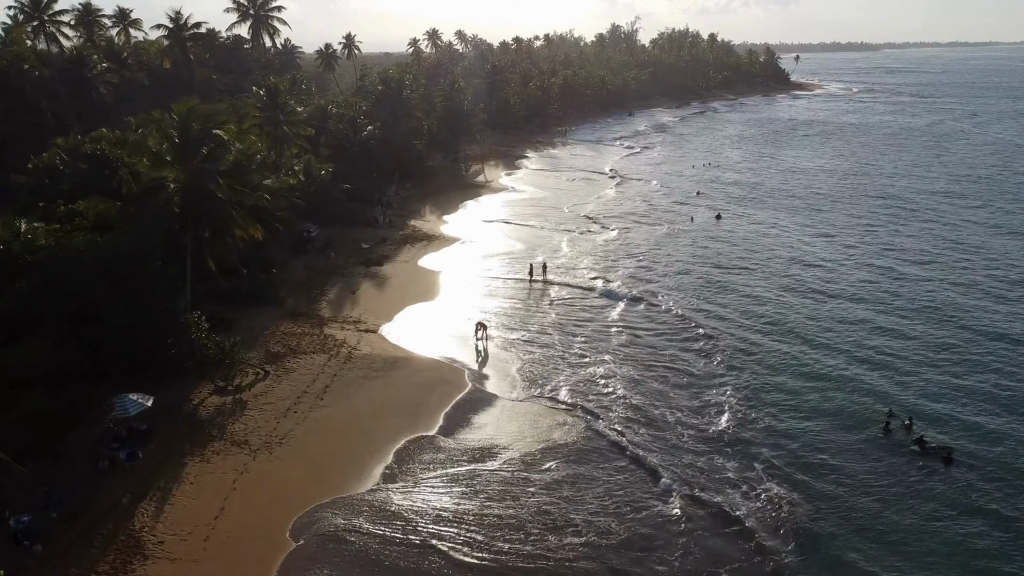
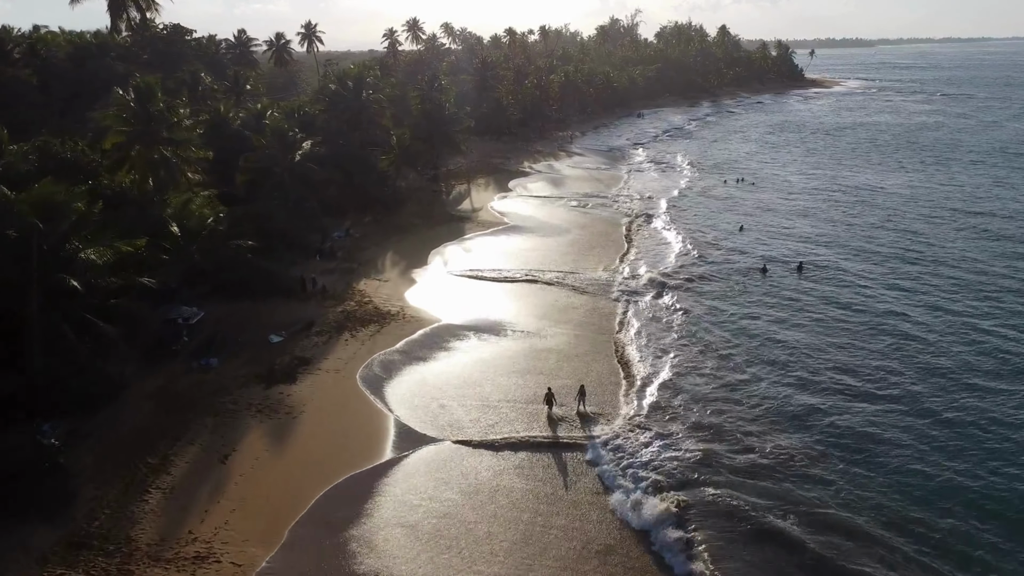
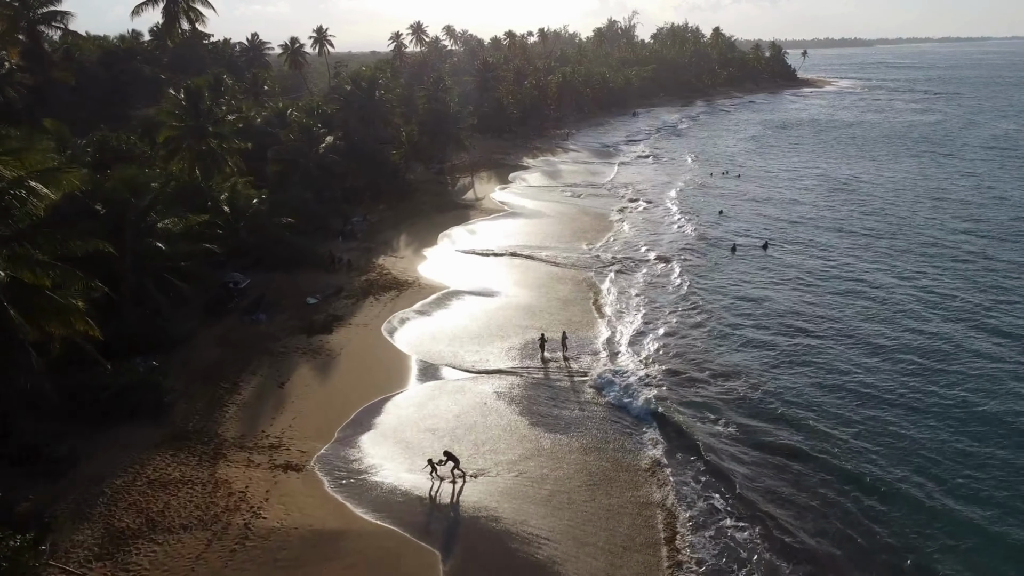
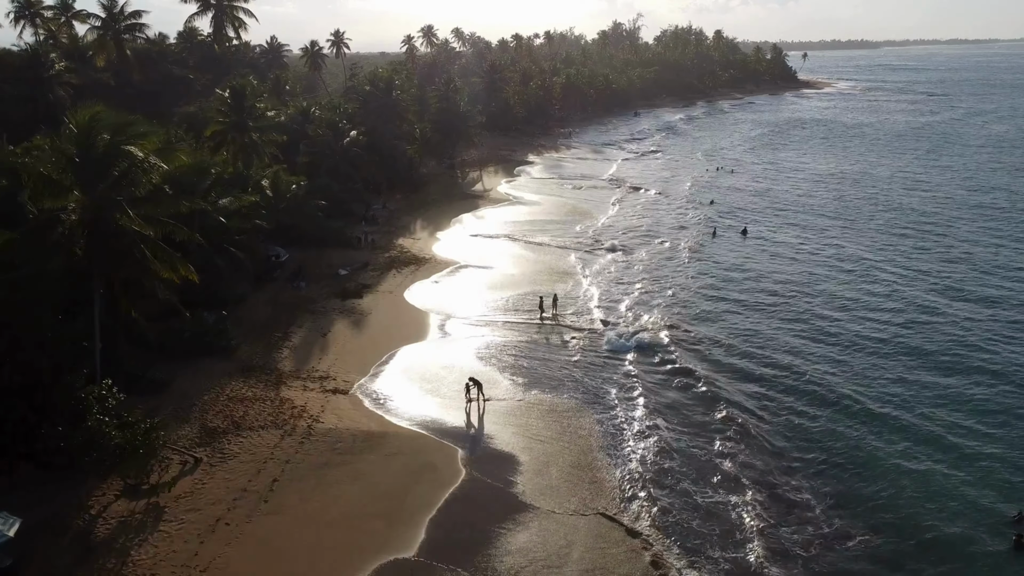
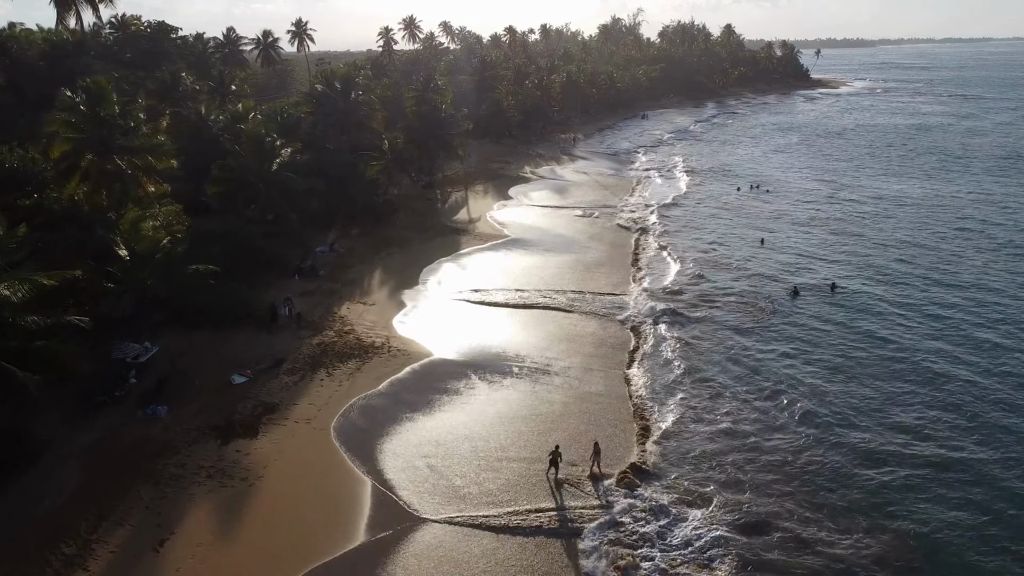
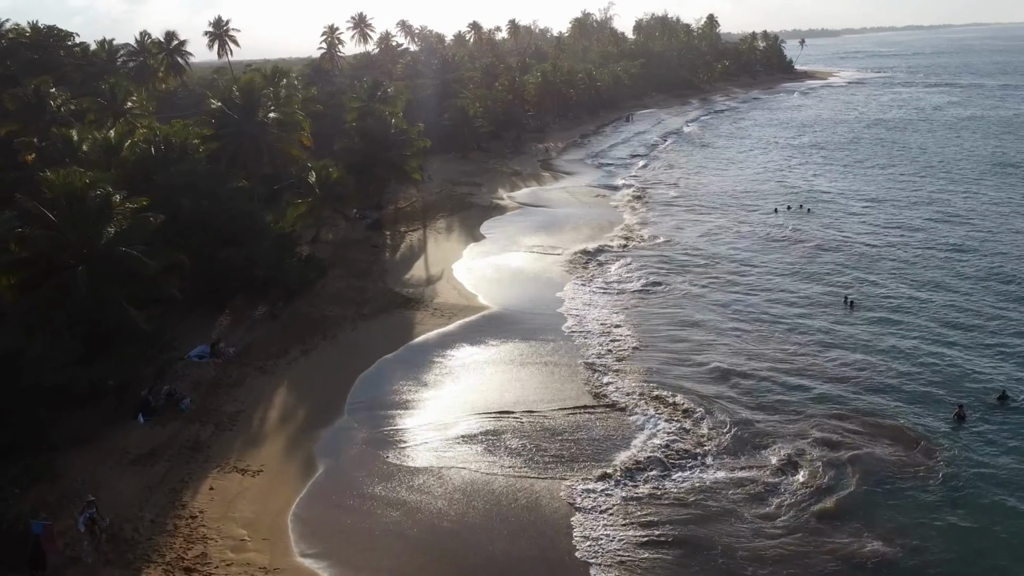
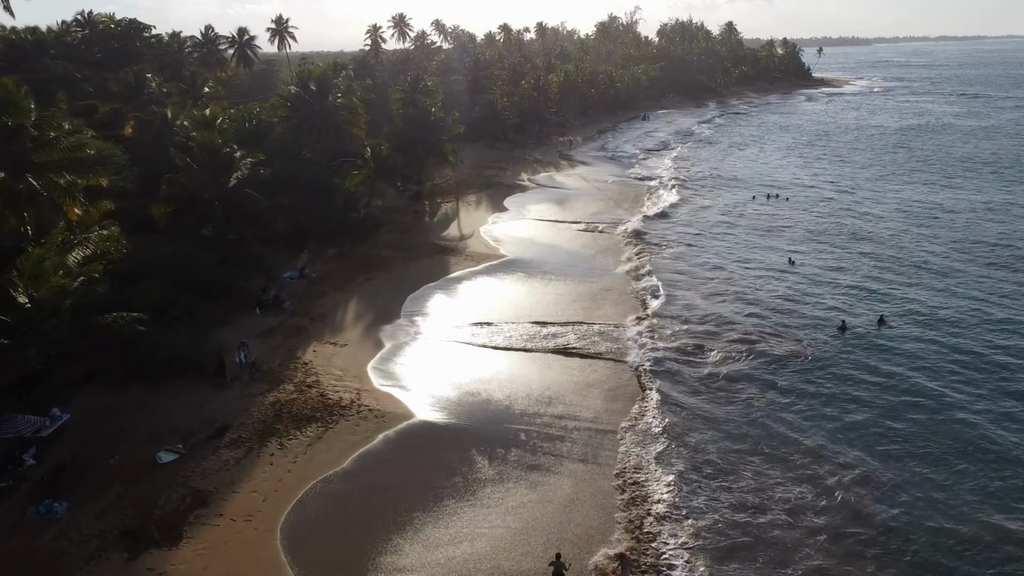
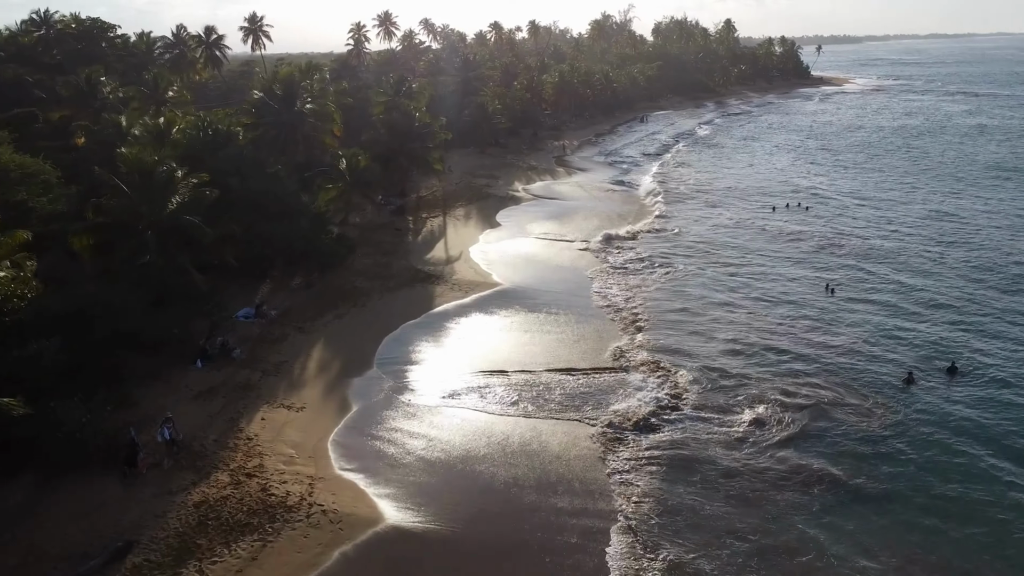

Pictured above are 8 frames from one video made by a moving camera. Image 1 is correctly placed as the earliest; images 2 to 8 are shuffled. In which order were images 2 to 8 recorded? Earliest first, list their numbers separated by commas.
4, 3, 2, 5, 7, 8, 6
